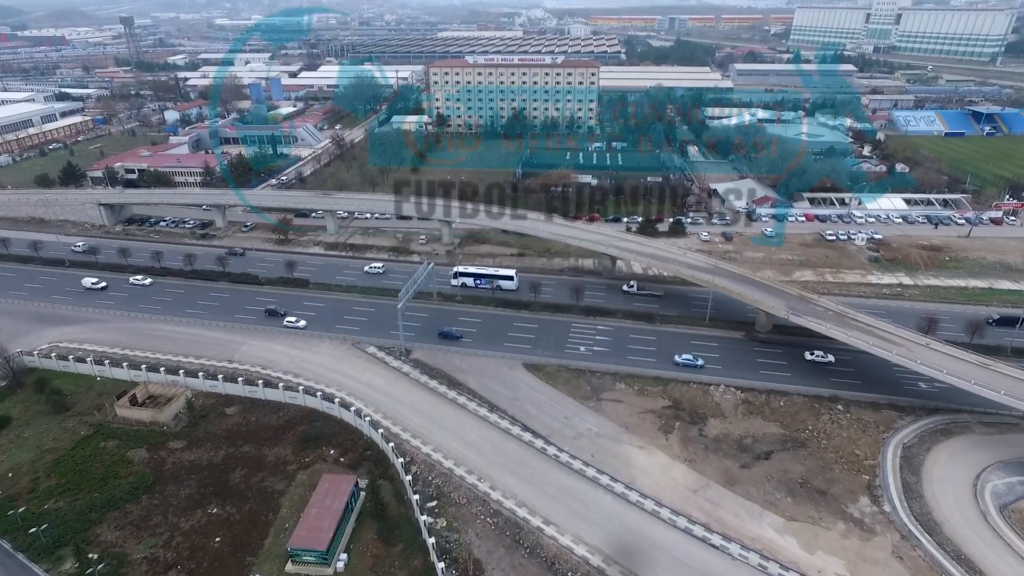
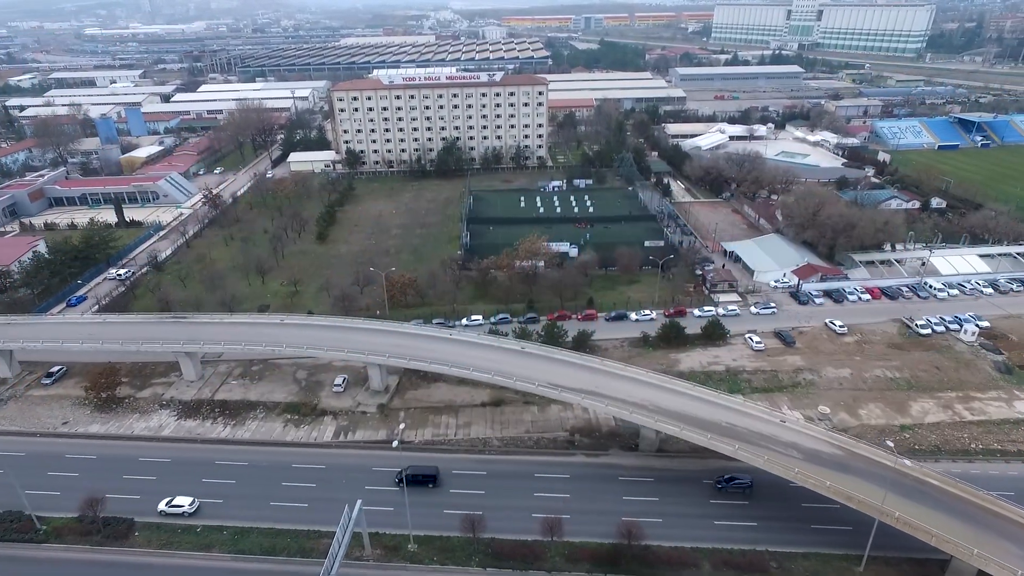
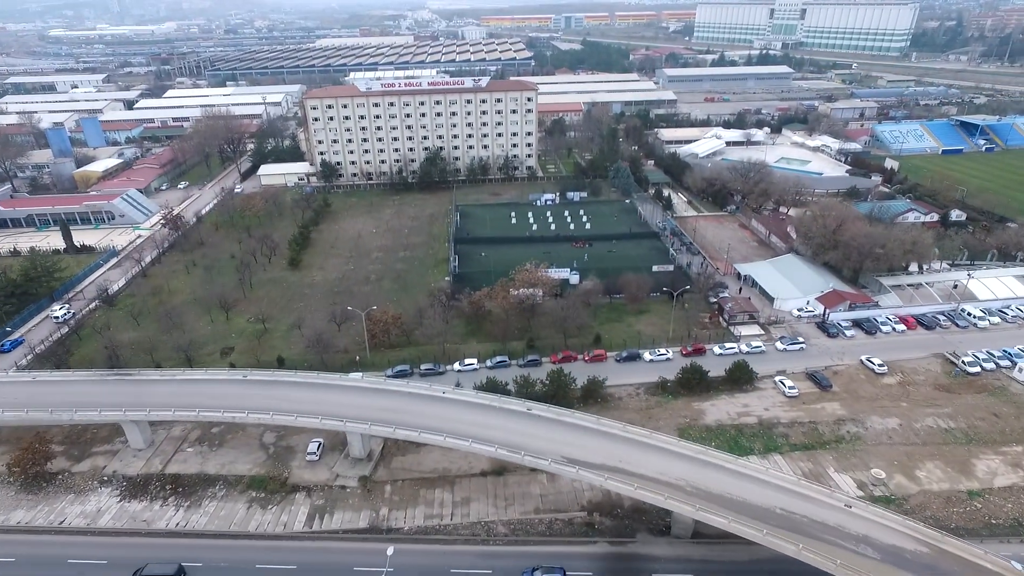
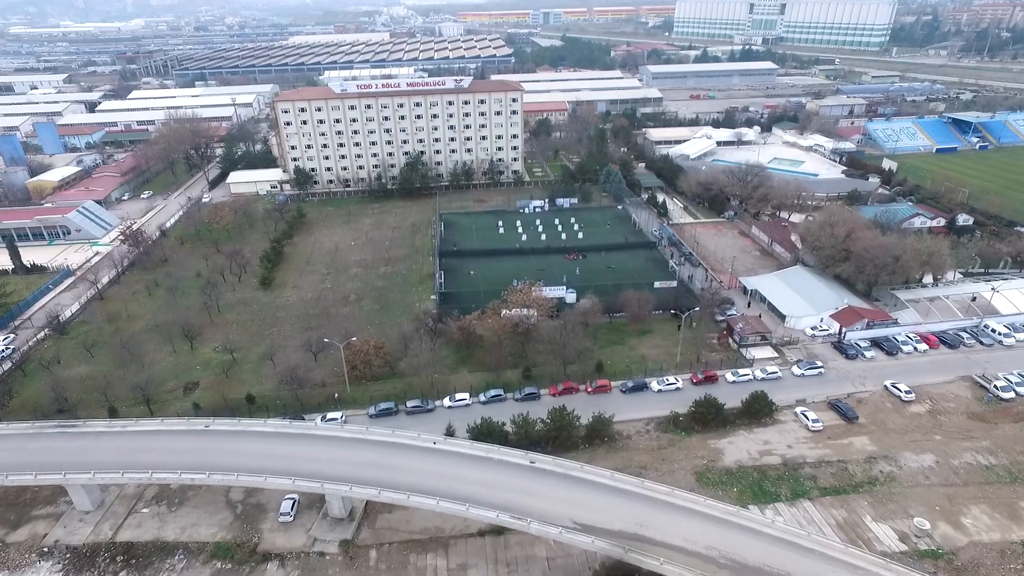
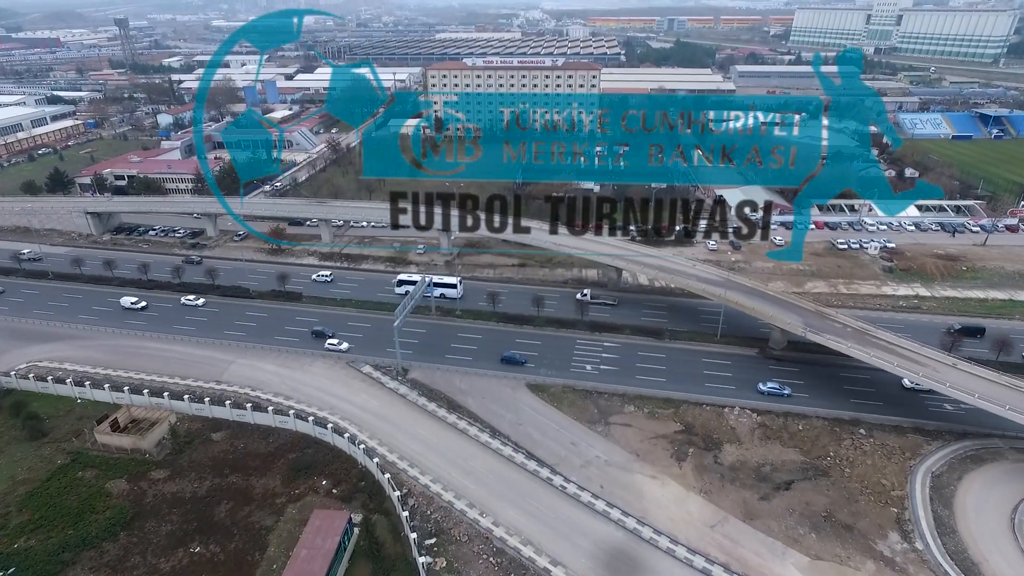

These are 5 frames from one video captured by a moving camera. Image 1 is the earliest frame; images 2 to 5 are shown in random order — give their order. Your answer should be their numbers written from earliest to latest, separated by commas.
5, 2, 3, 4
